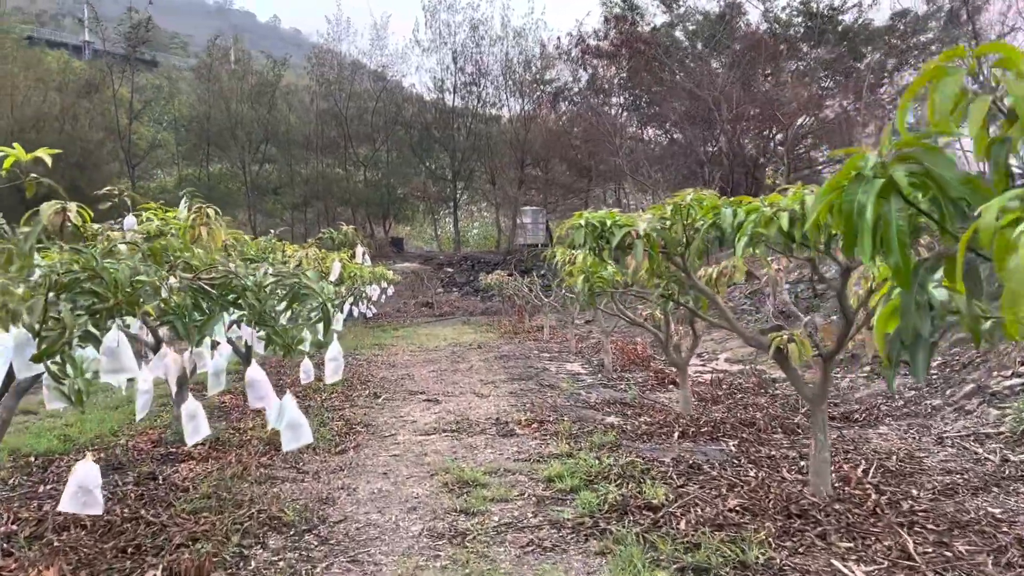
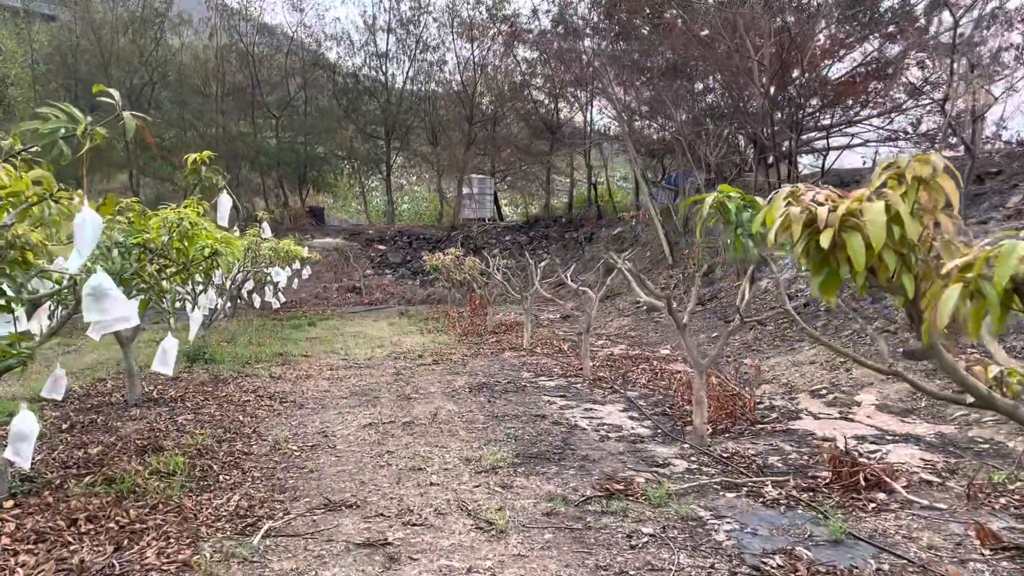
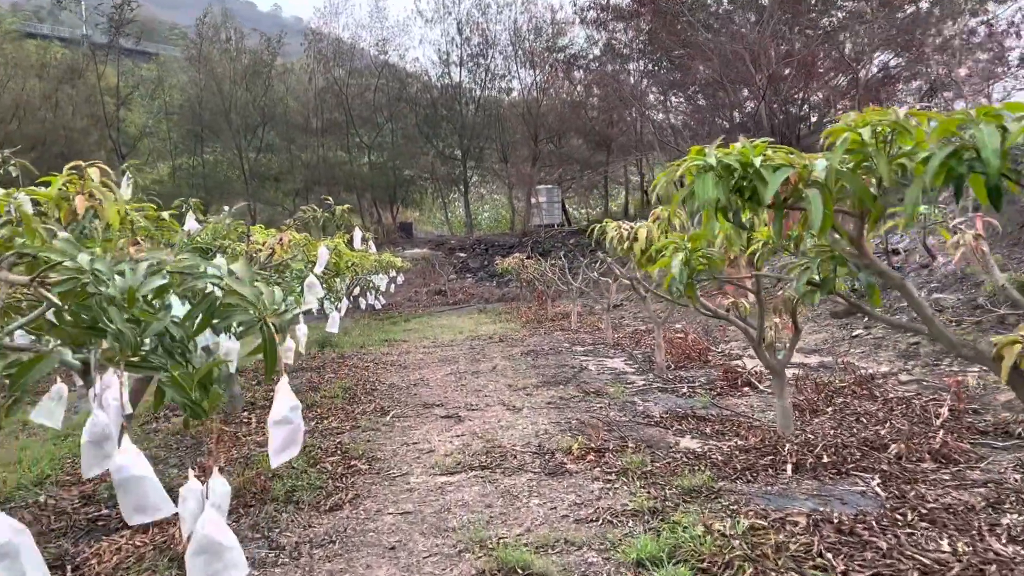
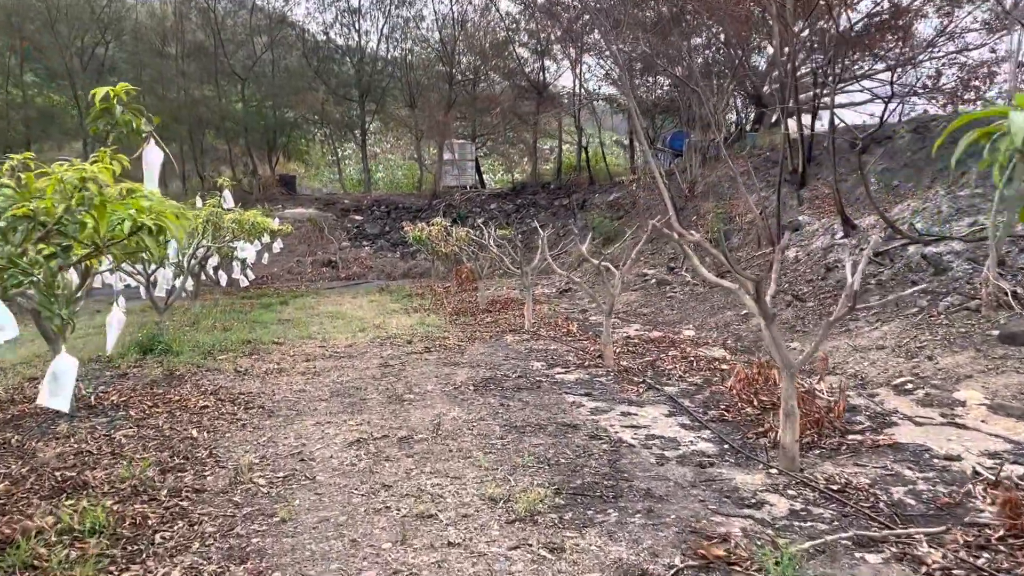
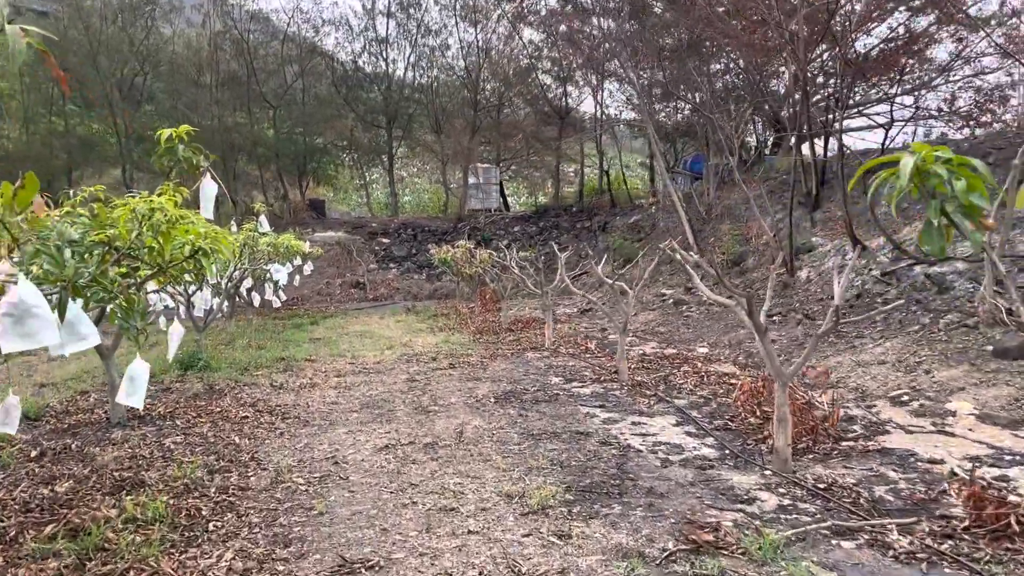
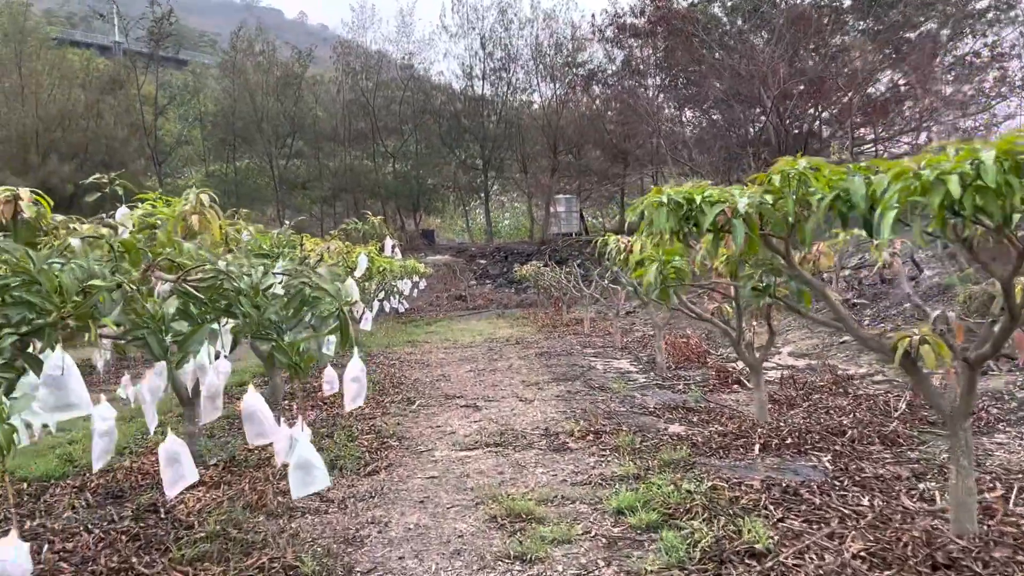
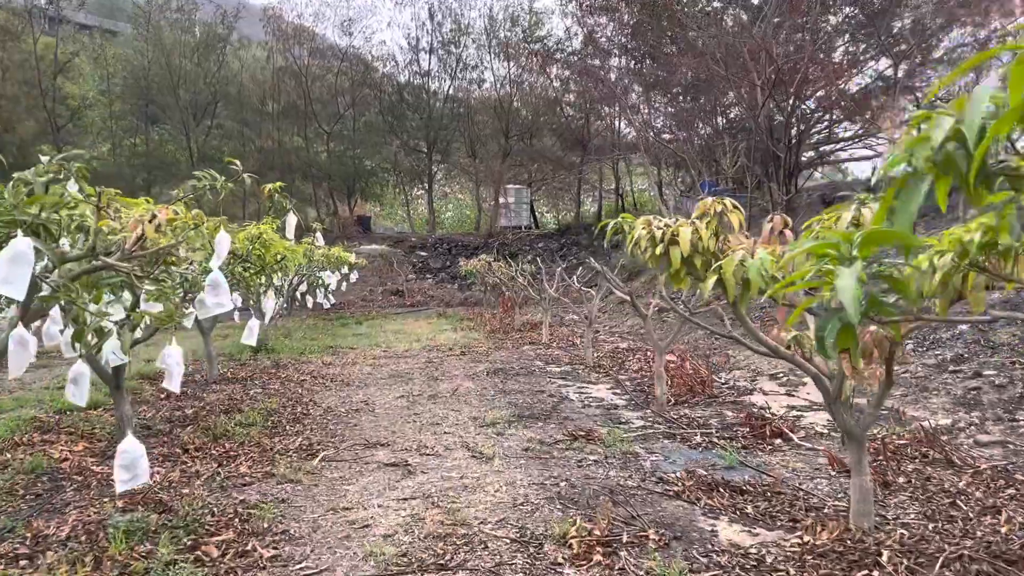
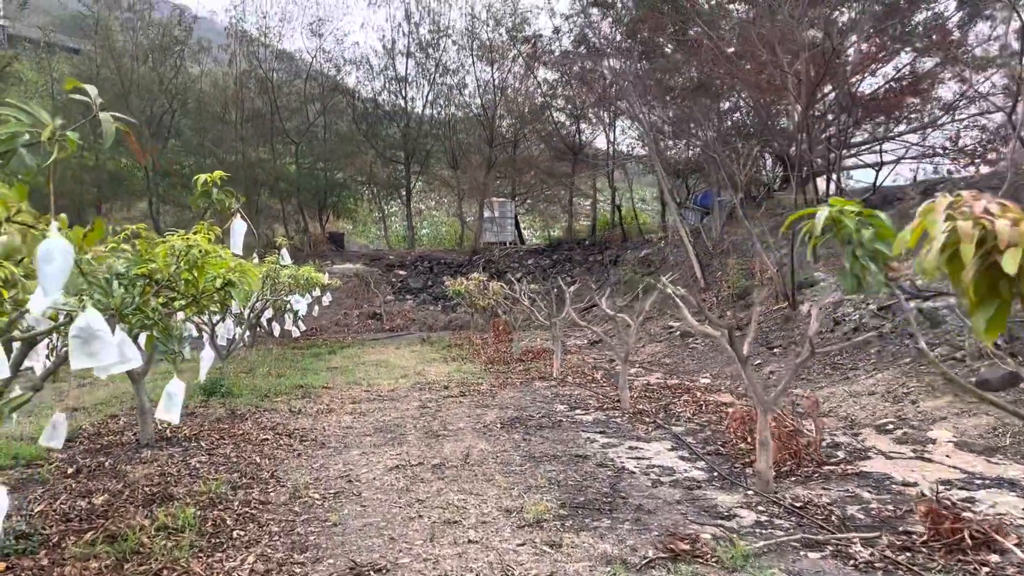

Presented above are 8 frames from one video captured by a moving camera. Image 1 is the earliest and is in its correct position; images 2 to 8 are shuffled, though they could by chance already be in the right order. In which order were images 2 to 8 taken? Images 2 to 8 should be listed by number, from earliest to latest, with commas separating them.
6, 3, 7, 2, 8, 5, 4
